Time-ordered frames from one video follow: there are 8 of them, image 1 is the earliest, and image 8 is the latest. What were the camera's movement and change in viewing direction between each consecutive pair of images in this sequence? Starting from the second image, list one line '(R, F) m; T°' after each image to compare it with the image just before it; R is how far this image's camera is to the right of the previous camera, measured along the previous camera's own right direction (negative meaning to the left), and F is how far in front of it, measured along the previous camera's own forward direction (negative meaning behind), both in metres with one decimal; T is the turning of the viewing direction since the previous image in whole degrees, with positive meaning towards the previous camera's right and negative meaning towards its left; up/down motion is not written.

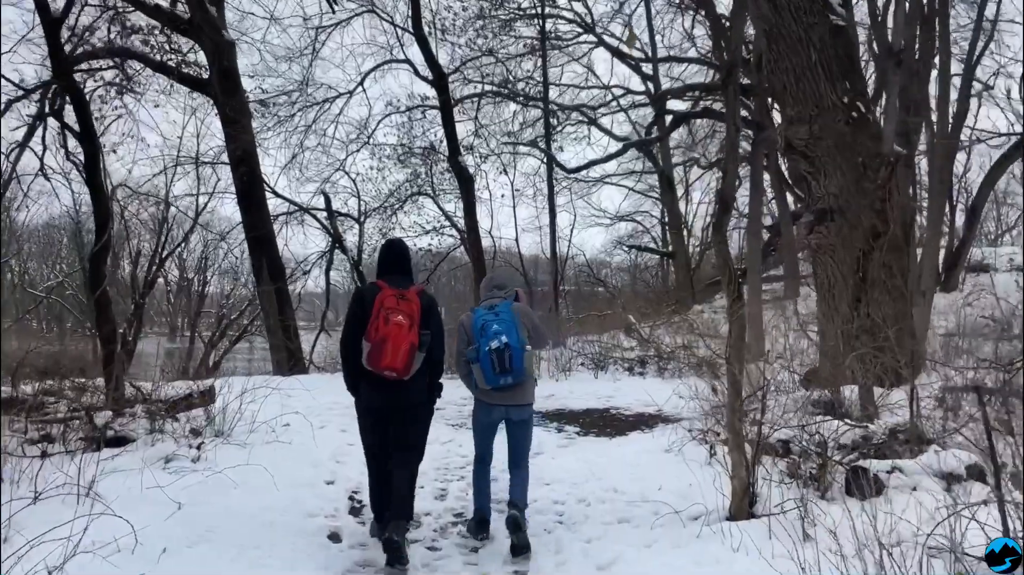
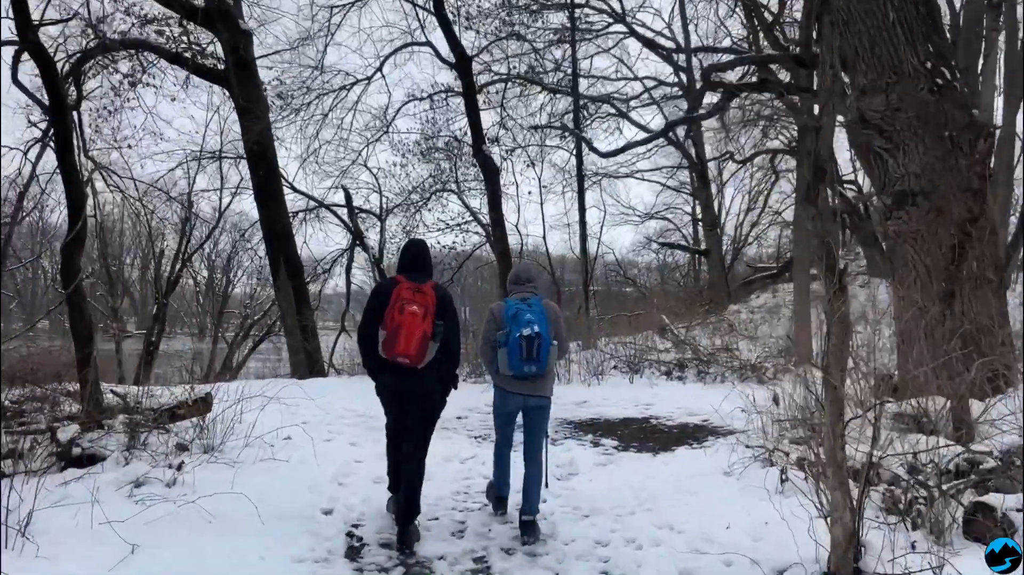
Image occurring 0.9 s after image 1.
(0.0, +0.9) m; -2°
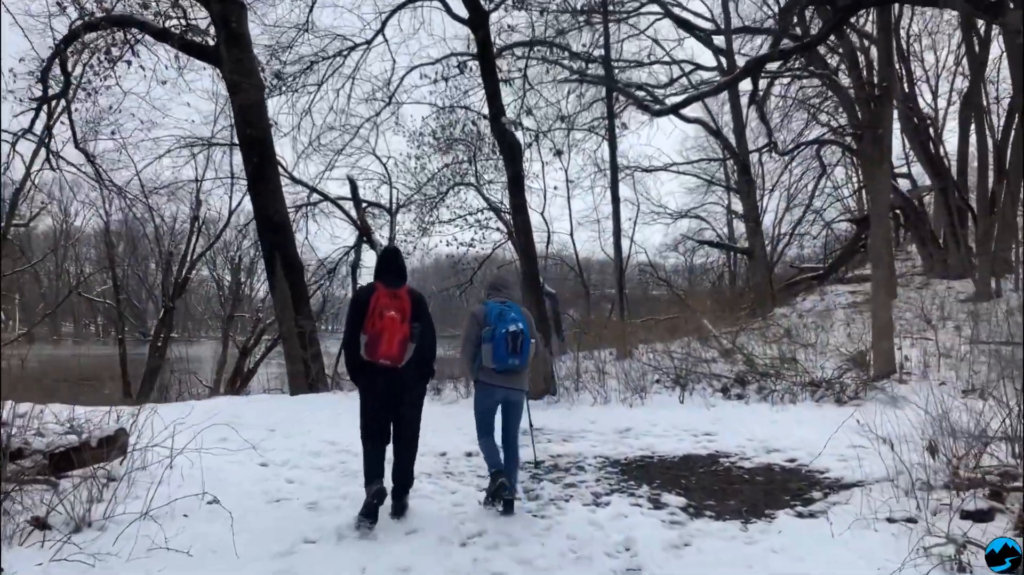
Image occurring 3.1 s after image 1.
(0.0, +2.0) m; -2°
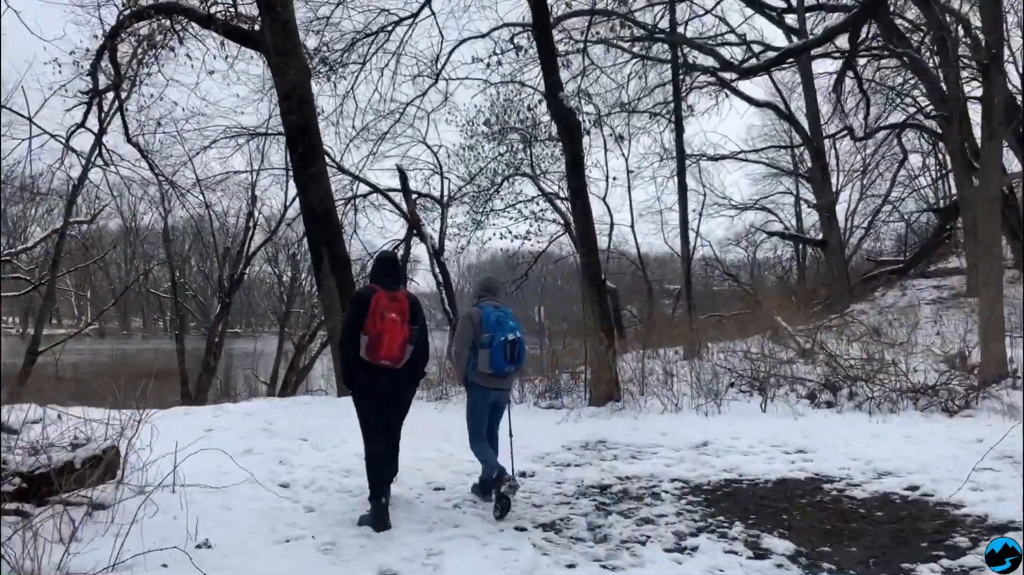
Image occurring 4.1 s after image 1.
(0.0, +1.0) m; -4°
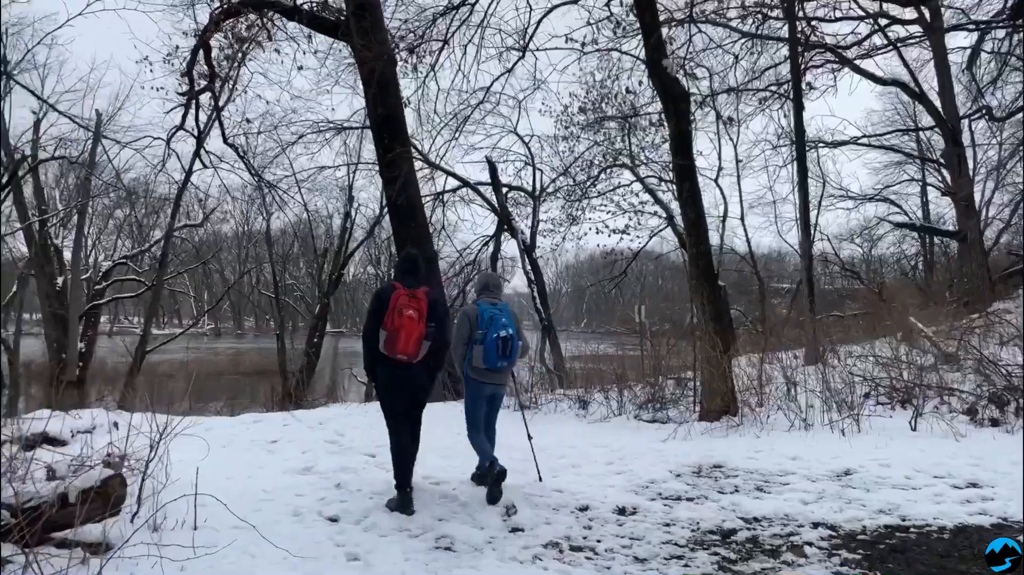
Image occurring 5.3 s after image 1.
(0.0, +1.0) m; -7°
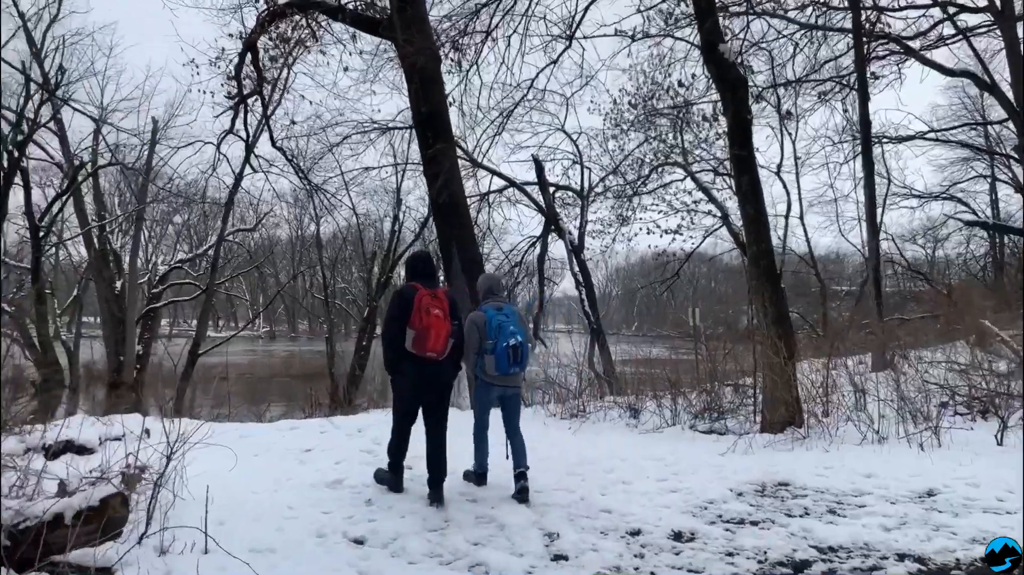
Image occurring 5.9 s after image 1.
(0.0, +0.4) m; -4°
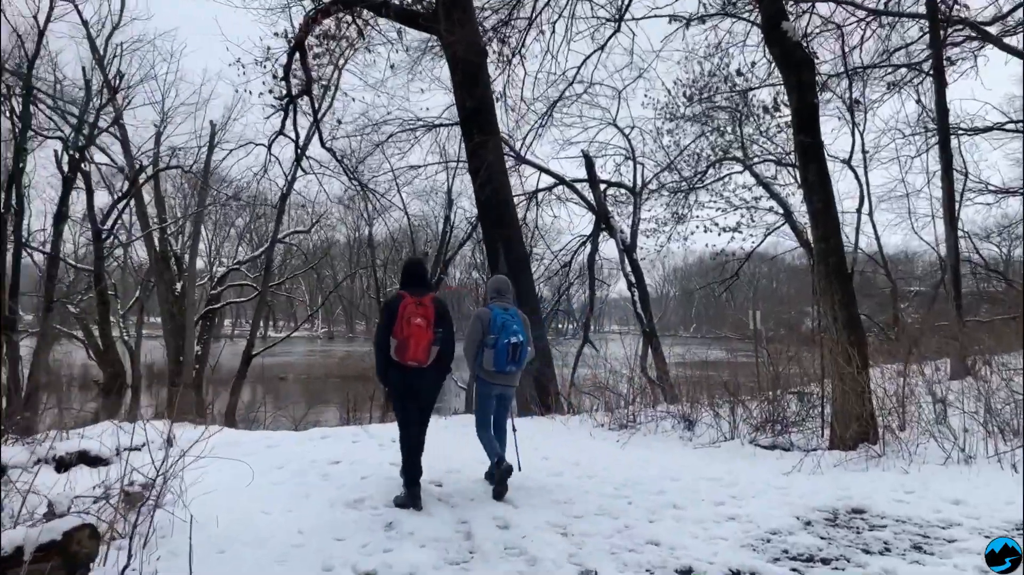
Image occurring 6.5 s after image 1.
(+0.1, +0.5) m; -4°
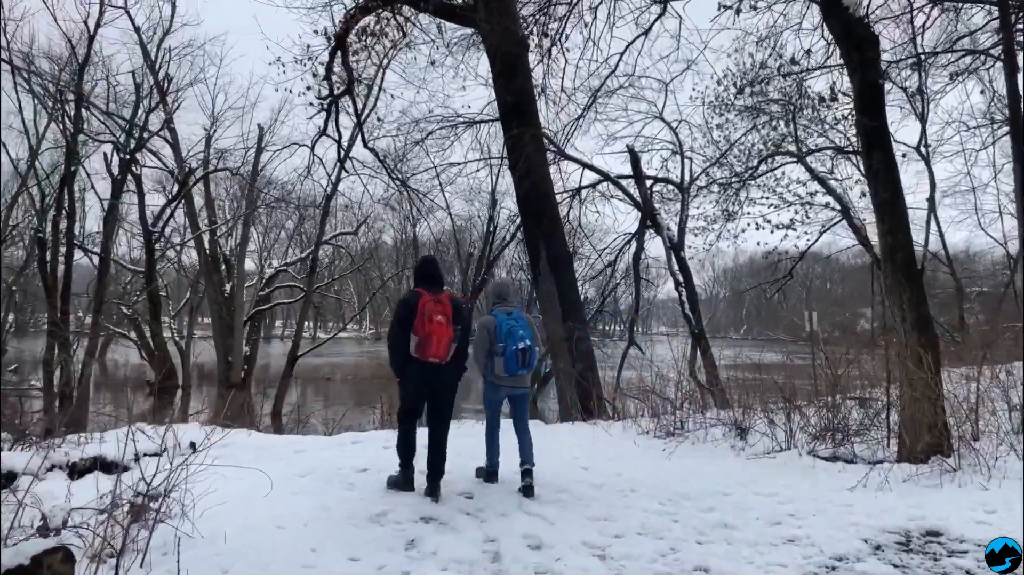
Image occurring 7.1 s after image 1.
(+0.1, +0.4) m; -3°
